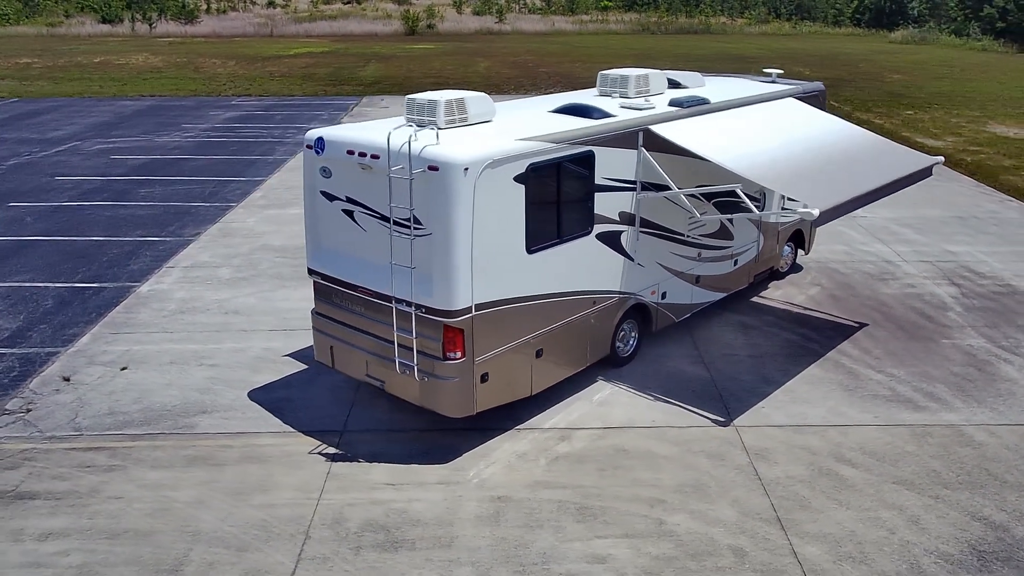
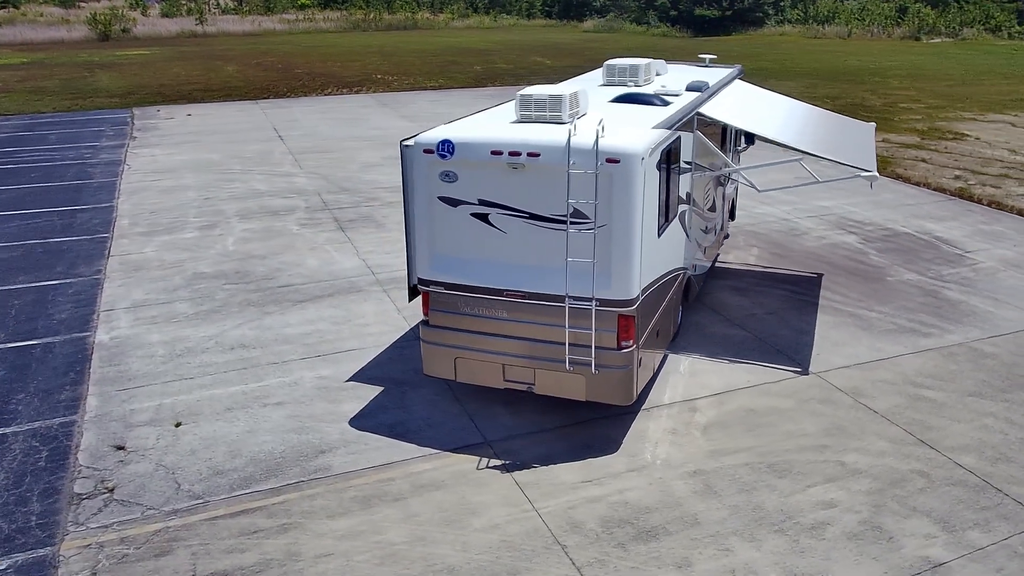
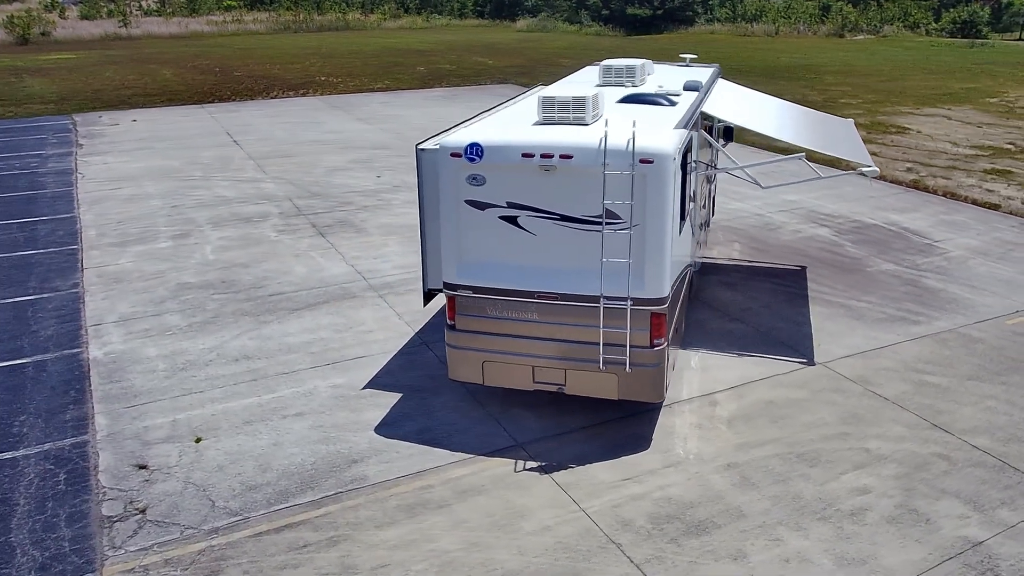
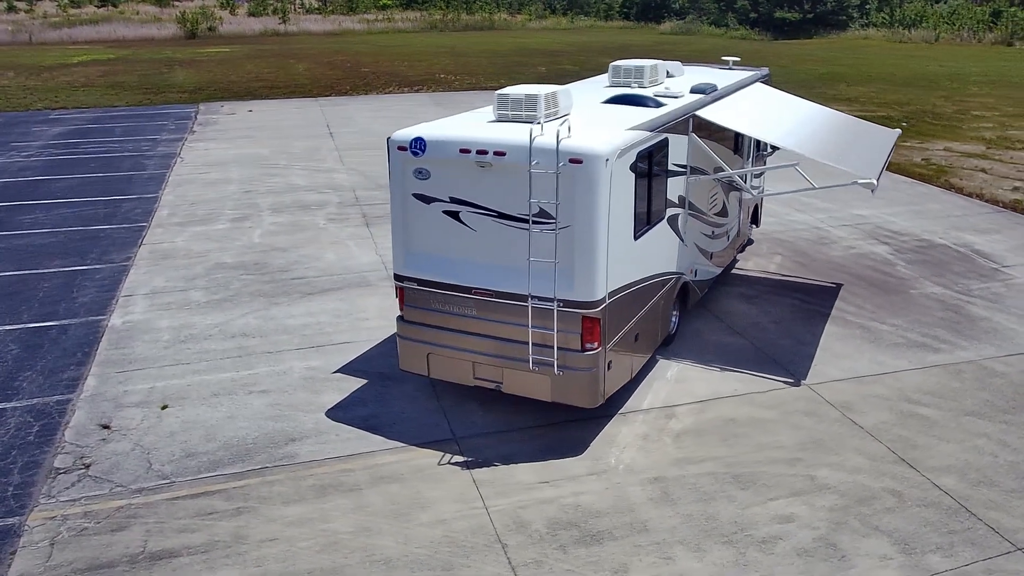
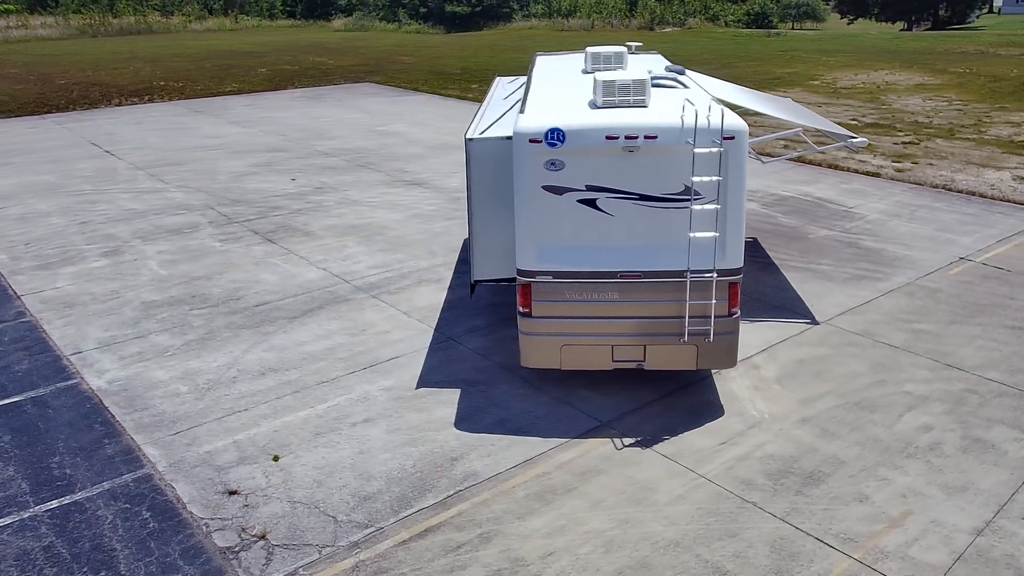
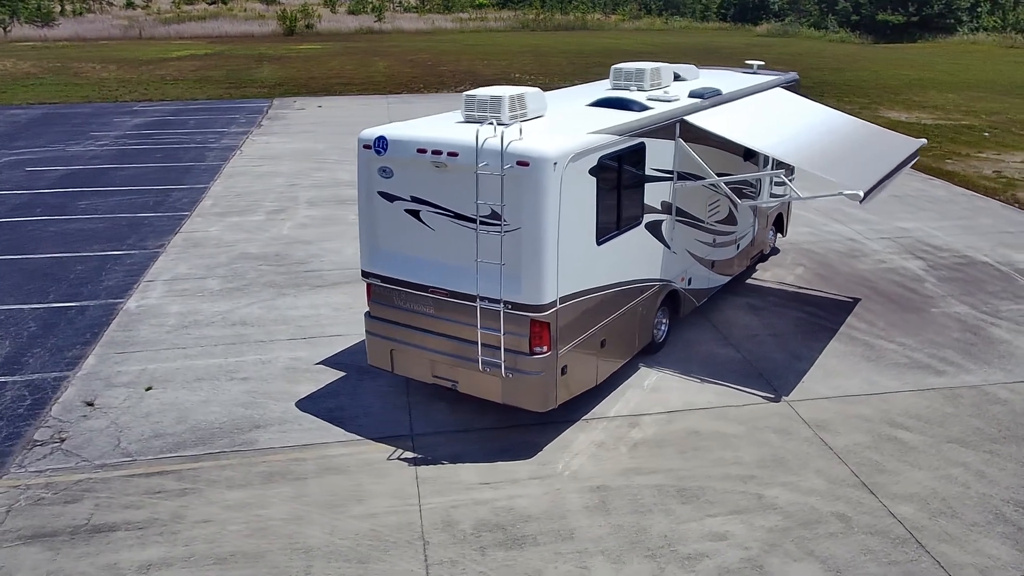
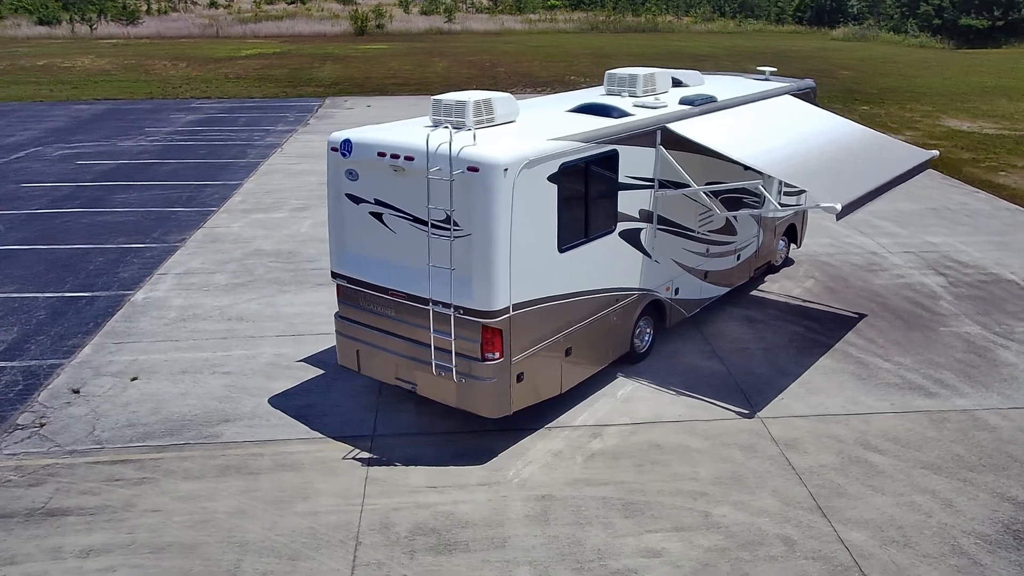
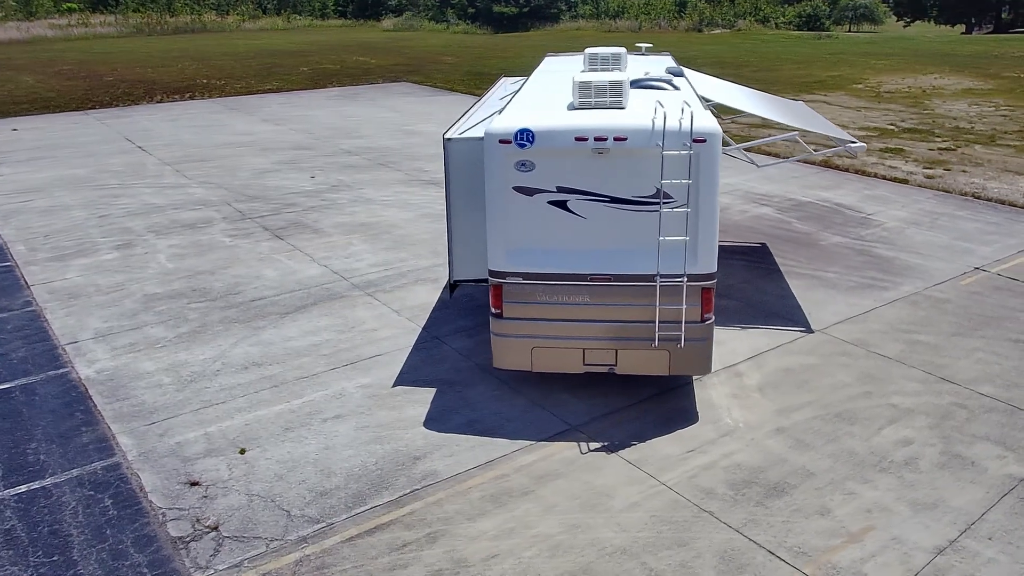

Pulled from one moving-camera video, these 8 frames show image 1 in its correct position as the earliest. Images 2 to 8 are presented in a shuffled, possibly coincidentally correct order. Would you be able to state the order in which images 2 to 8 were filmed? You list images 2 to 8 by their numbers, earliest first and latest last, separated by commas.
7, 6, 4, 2, 3, 8, 5
